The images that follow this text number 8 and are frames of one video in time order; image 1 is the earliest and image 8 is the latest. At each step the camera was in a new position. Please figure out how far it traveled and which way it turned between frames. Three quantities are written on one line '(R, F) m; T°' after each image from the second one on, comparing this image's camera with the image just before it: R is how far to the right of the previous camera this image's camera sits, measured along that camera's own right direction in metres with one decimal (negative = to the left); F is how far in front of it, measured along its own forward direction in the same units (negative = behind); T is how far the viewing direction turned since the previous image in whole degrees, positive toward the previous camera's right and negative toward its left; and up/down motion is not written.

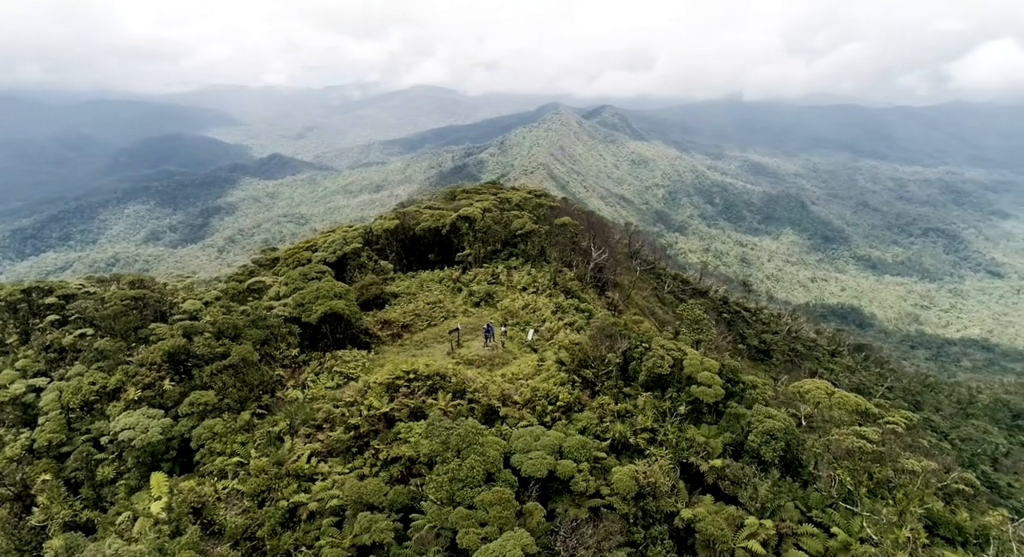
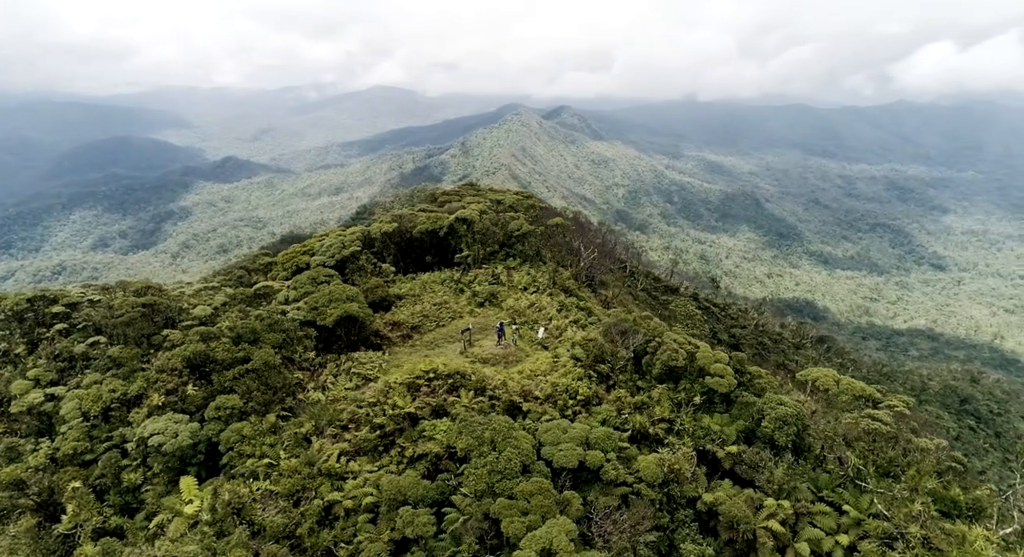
(-1.4, -0.5) m; +3°
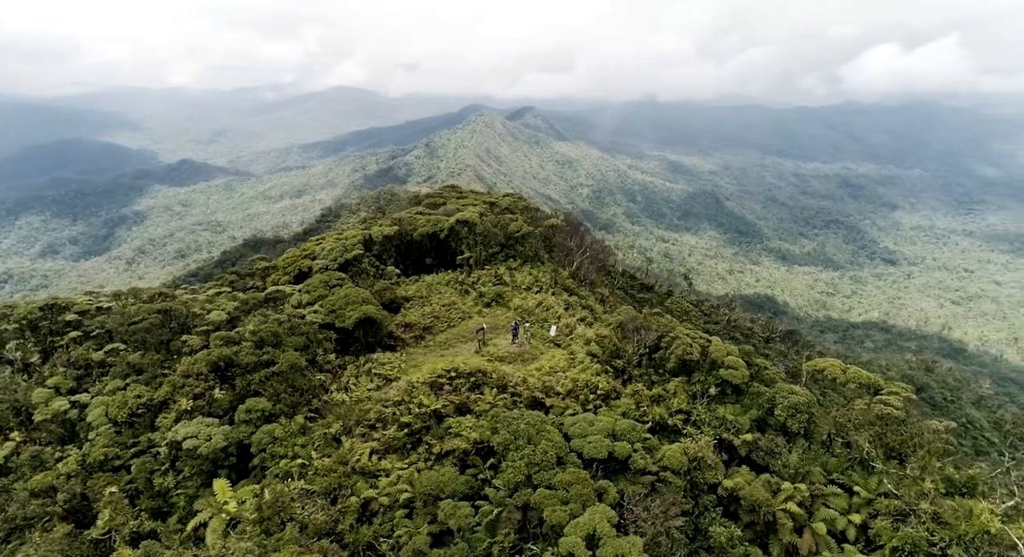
(-1.4, -0.5) m; +2°
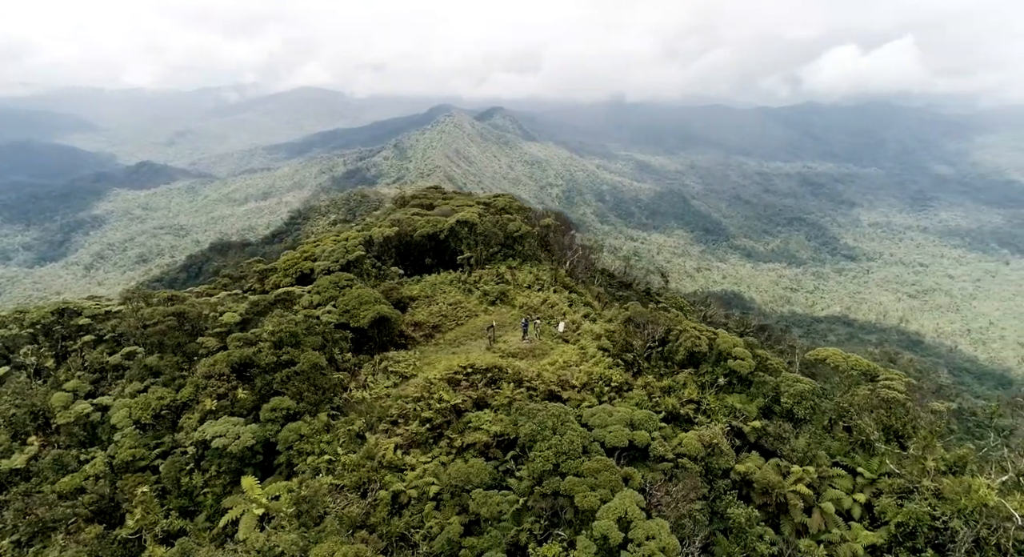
(-1.2, -0.5) m; +2°
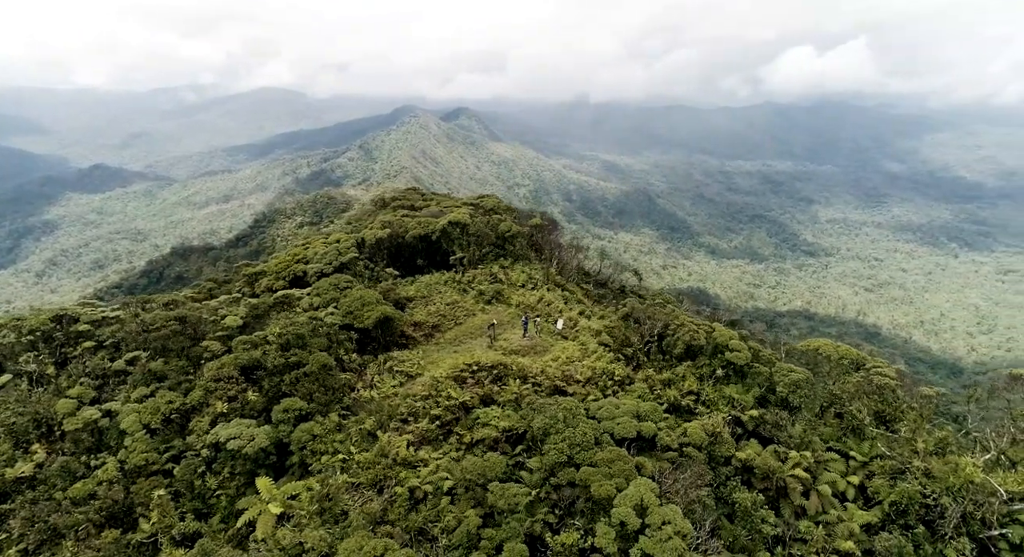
(-0.9, -0.4) m; +2°
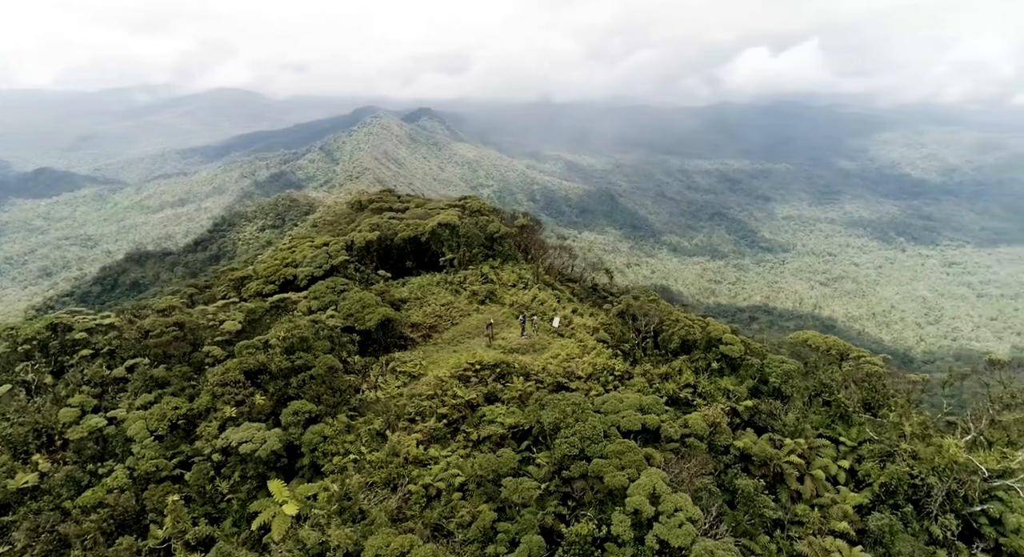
(-1.0, -0.4) m; +3°
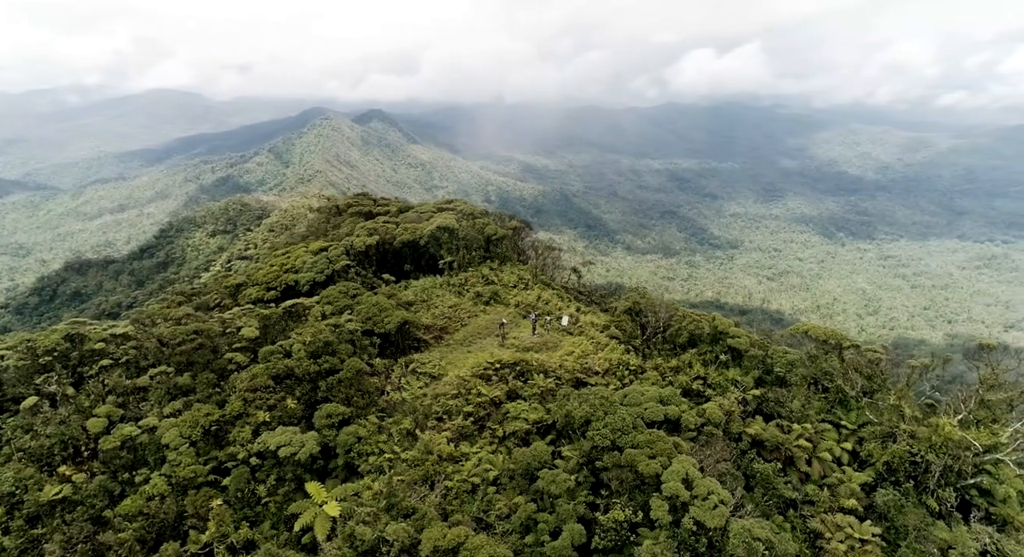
(-1.8, -0.6) m; +3°
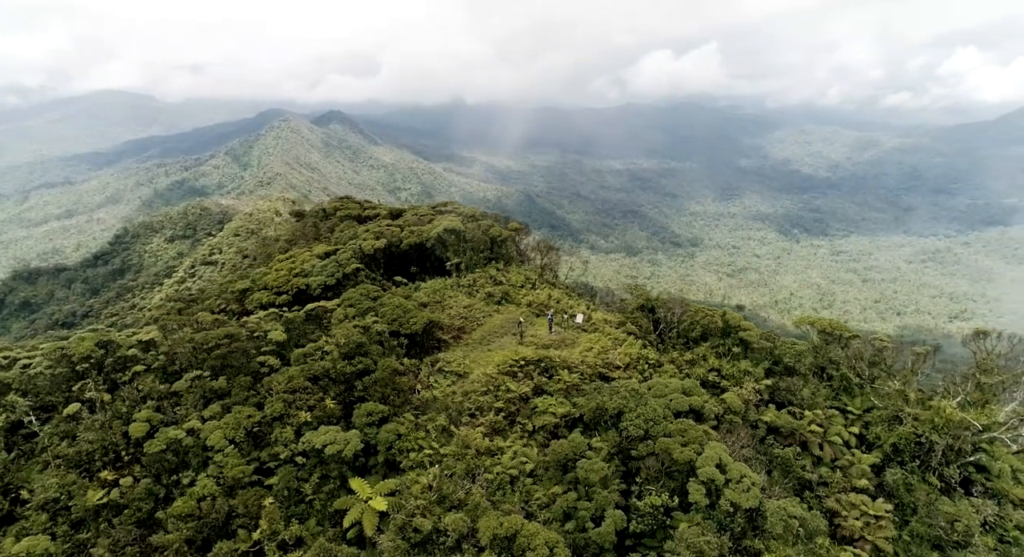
(-1.7, -0.7) m; +2°
